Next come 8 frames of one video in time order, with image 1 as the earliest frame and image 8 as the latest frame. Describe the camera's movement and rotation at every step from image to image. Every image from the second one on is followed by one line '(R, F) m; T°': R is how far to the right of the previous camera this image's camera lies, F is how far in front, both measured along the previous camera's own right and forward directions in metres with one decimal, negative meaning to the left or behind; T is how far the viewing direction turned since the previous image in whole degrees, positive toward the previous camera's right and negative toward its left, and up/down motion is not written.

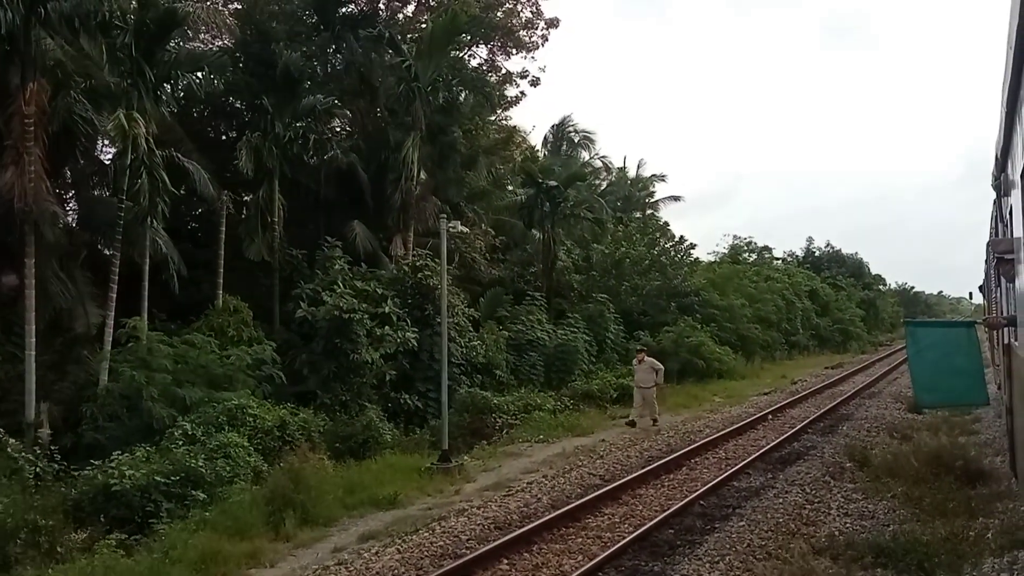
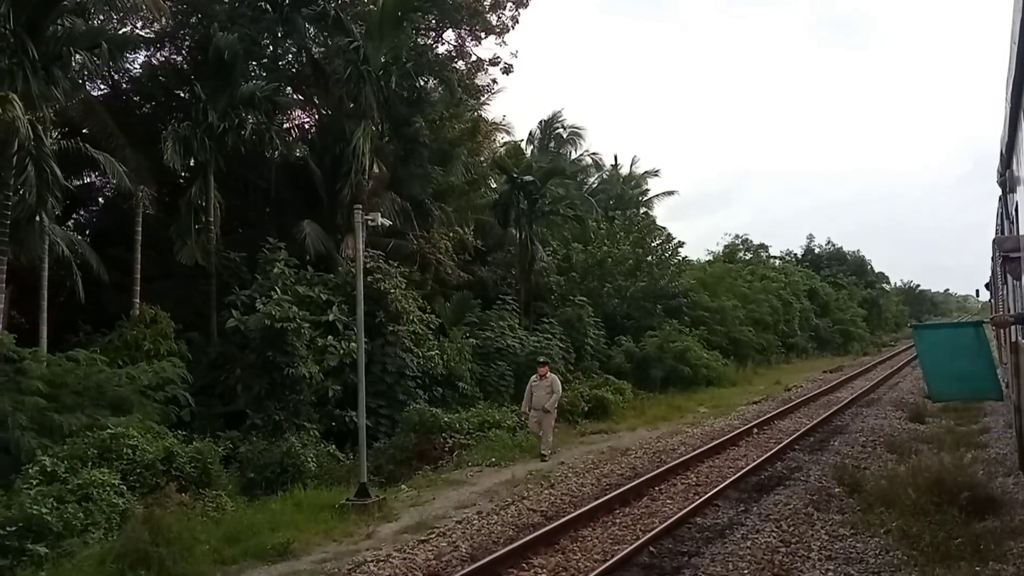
(+0.8, +1.9) m; -1°
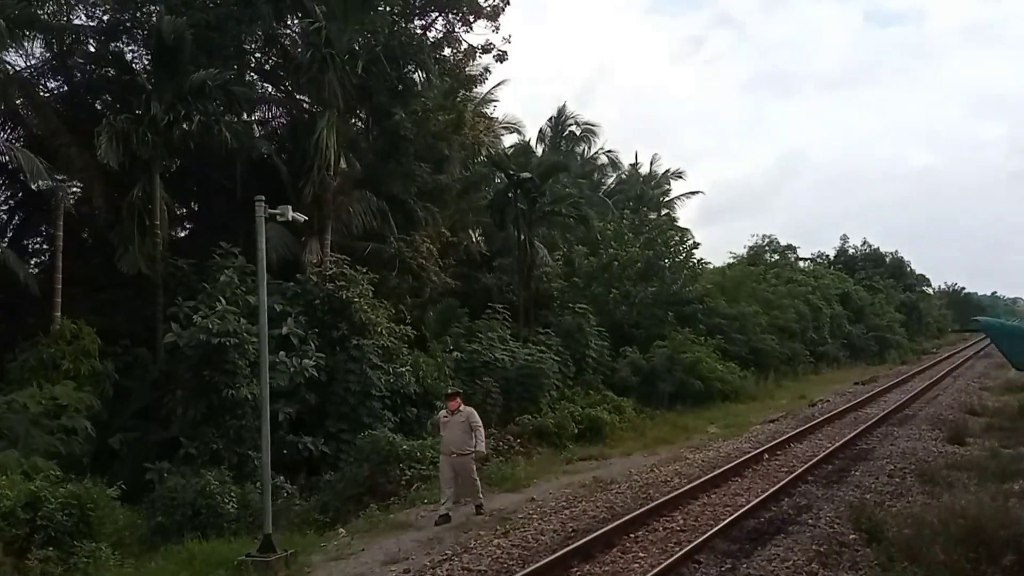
(+0.8, +2.1) m; -2°
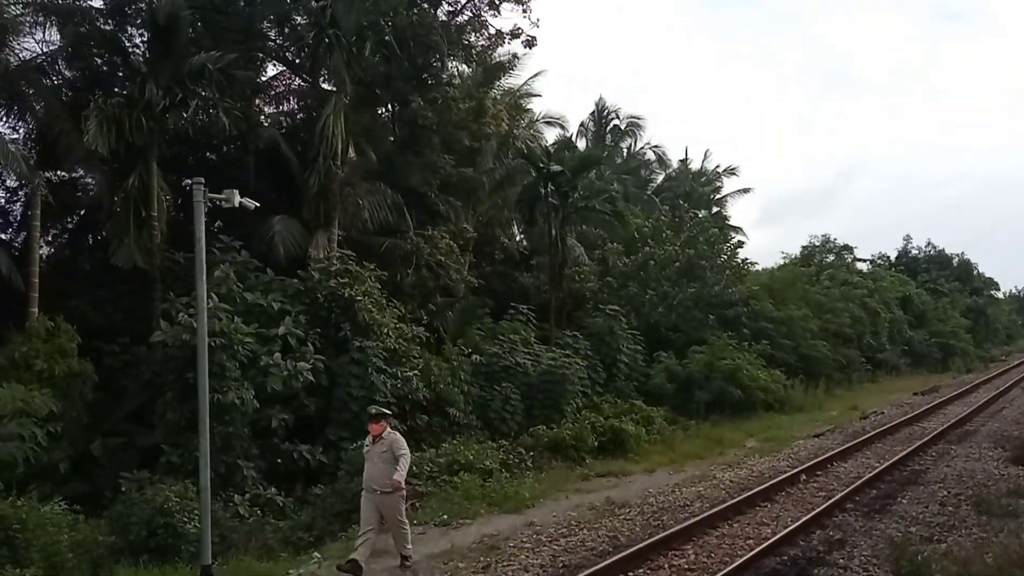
(+0.5, +1.3) m; -3°
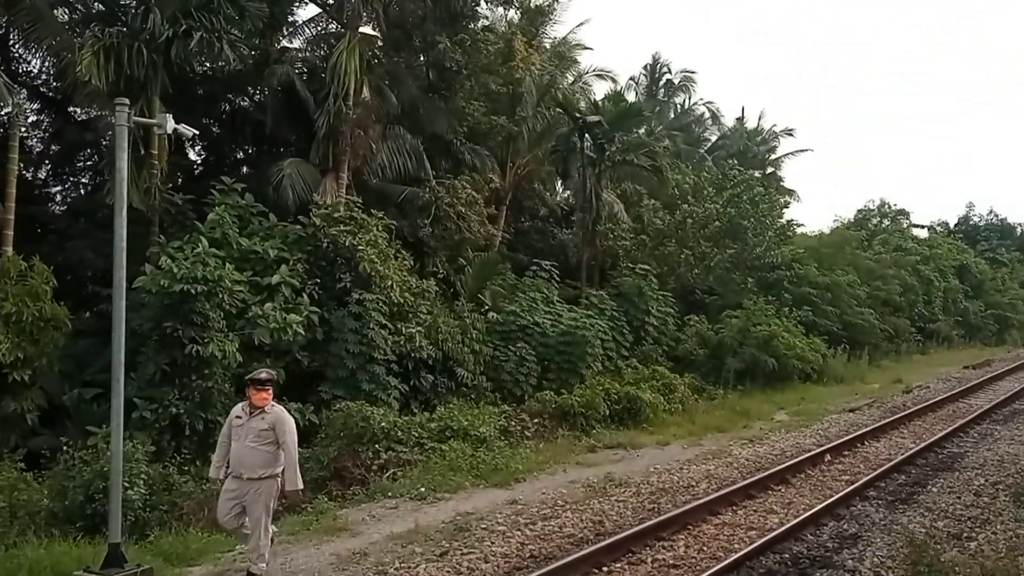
(+0.5, +1.1) m; -3°
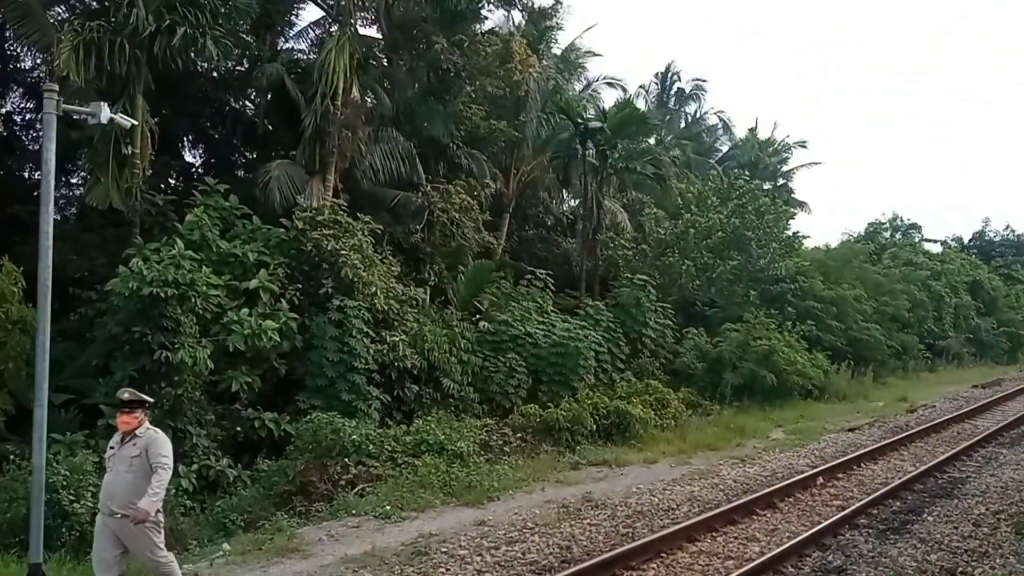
(+0.3, +0.5) m; -1°
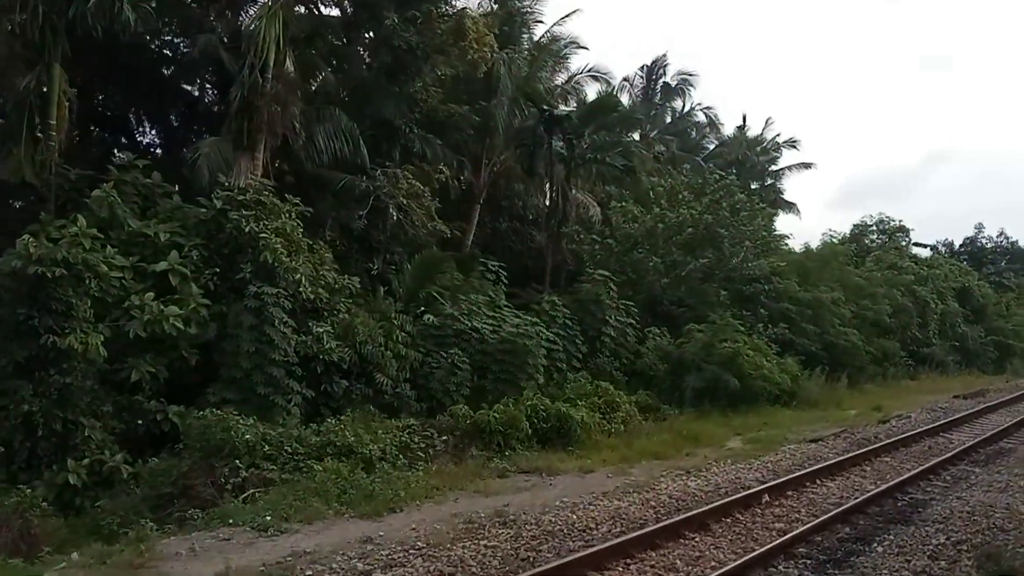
(+0.6, +1.1) m; 0°
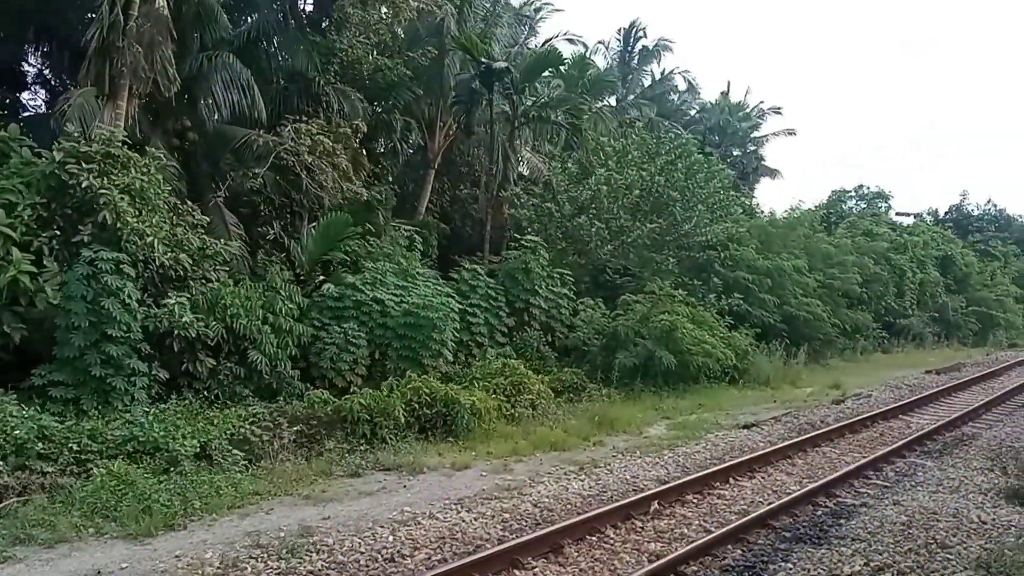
(+1.1, +1.8) m; -1°
